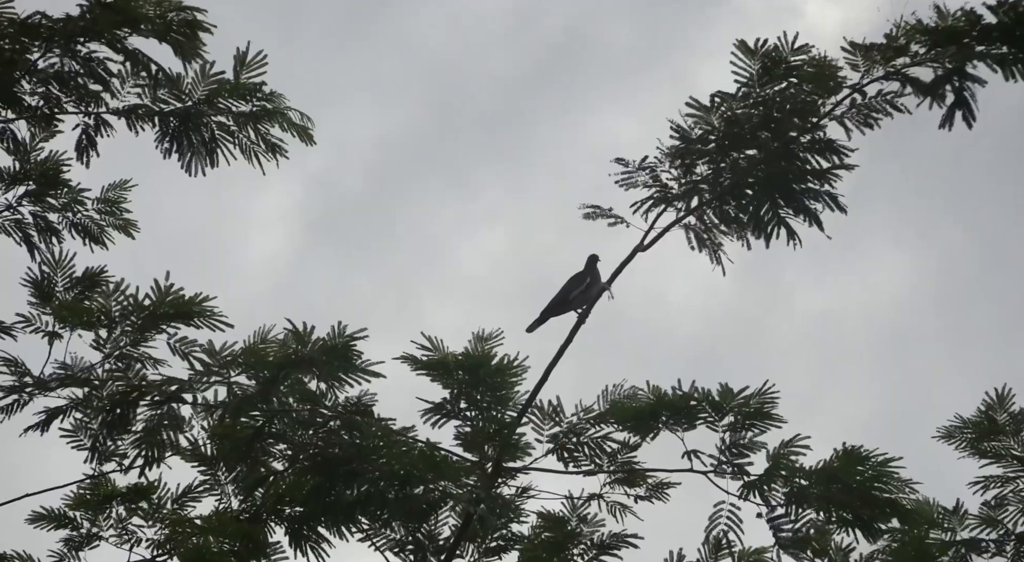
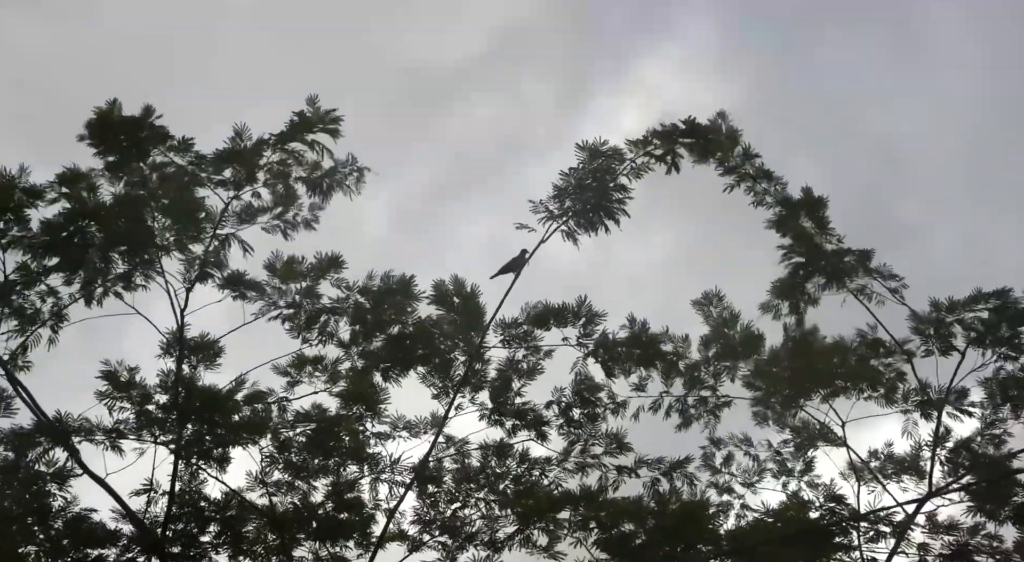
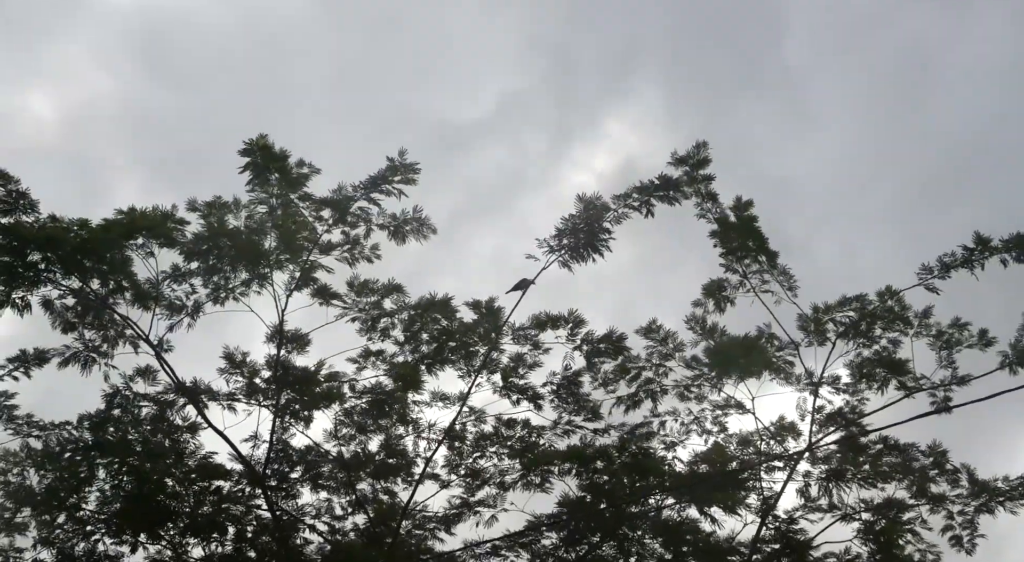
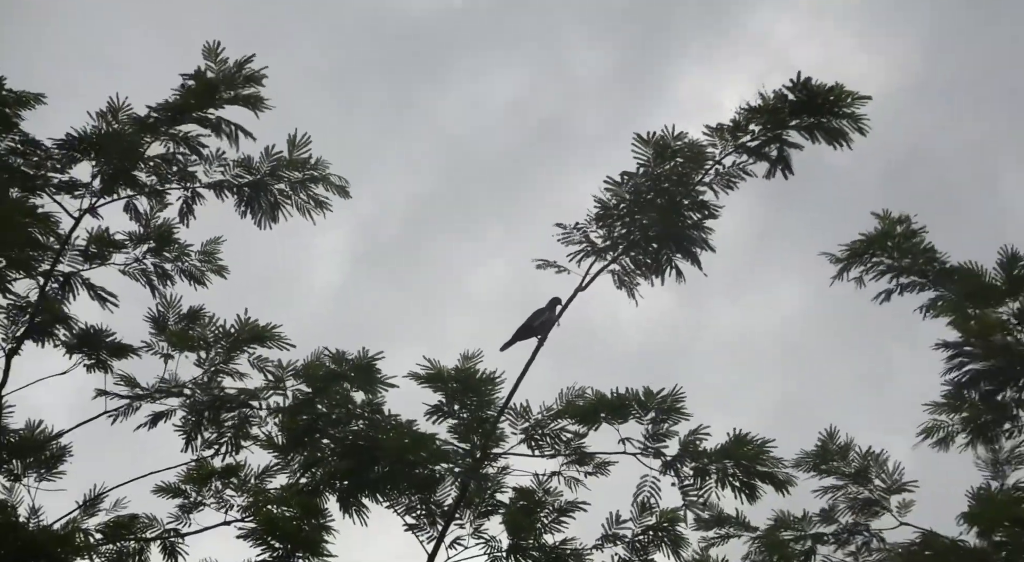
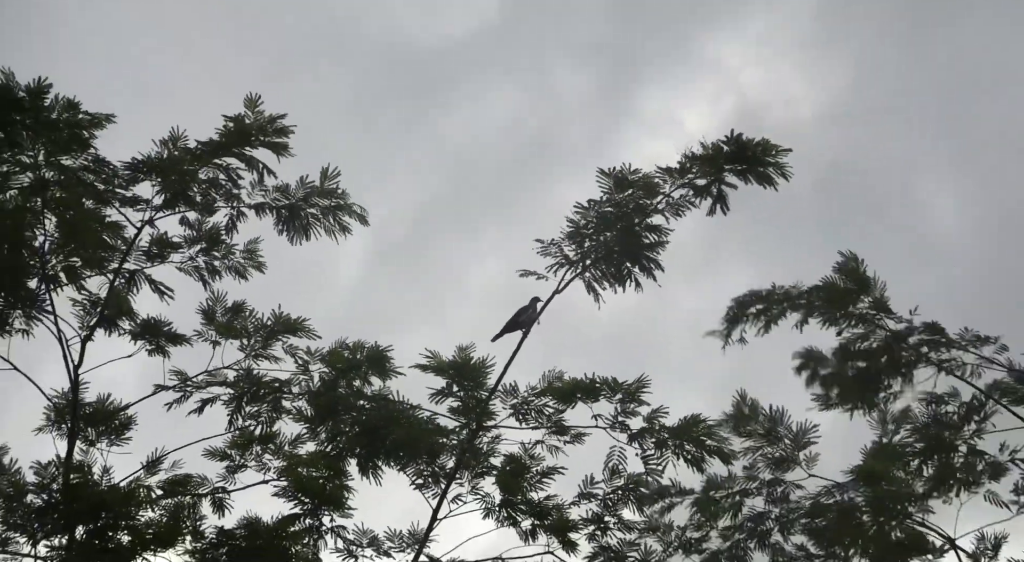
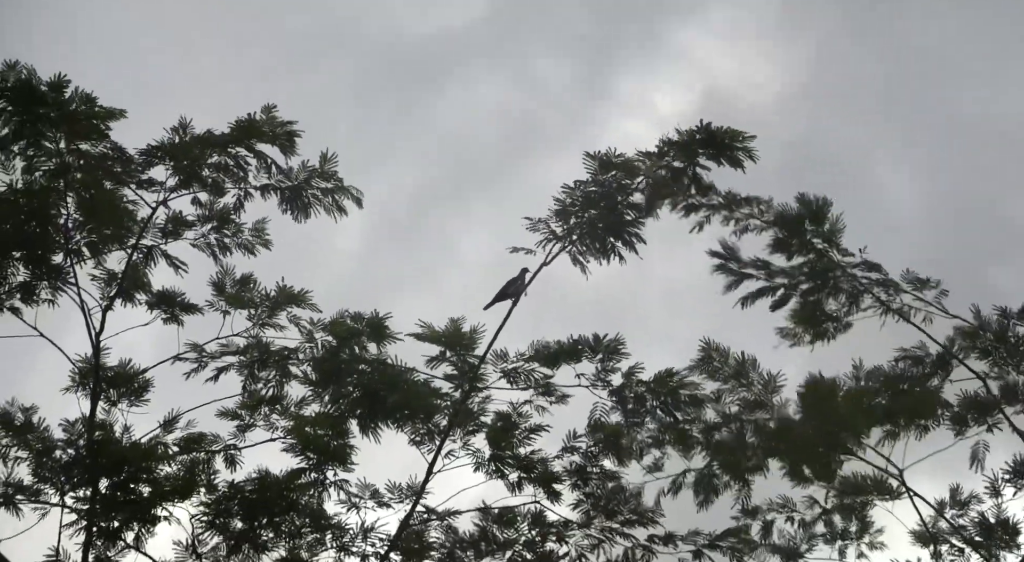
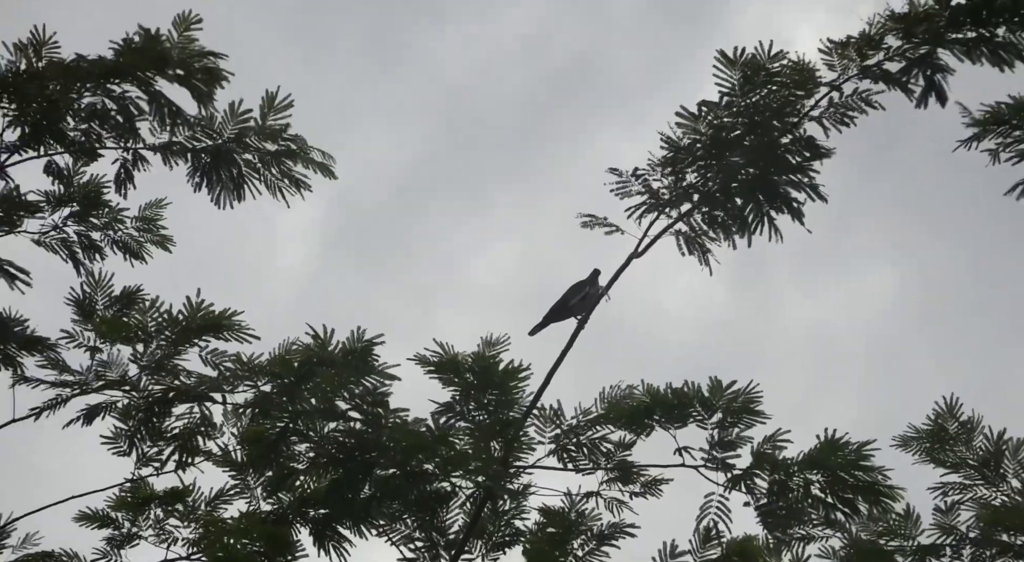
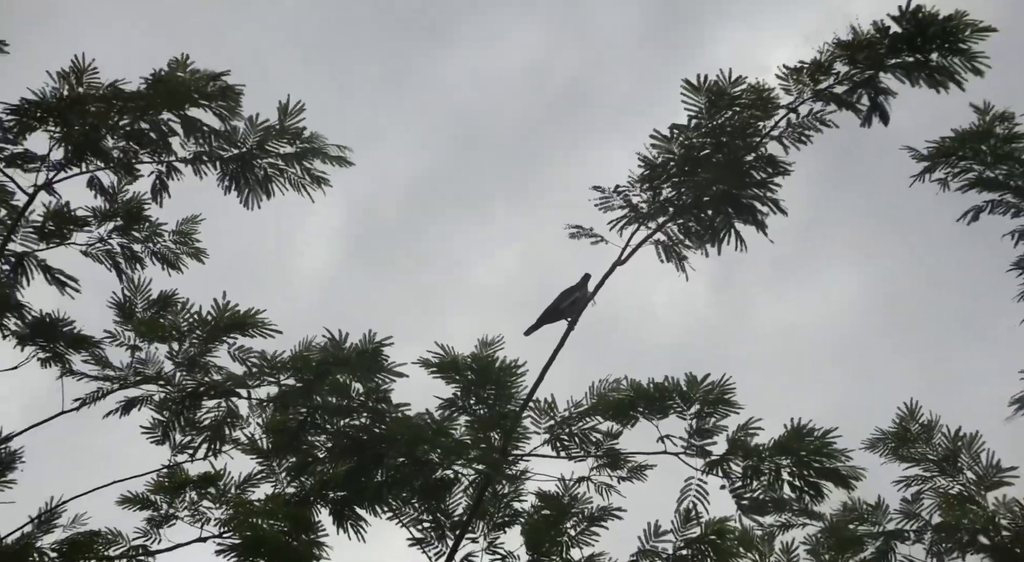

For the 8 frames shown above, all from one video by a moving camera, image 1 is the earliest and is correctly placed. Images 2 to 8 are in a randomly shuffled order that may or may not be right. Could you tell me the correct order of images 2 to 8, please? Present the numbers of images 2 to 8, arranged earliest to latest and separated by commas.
7, 8, 4, 5, 6, 2, 3
